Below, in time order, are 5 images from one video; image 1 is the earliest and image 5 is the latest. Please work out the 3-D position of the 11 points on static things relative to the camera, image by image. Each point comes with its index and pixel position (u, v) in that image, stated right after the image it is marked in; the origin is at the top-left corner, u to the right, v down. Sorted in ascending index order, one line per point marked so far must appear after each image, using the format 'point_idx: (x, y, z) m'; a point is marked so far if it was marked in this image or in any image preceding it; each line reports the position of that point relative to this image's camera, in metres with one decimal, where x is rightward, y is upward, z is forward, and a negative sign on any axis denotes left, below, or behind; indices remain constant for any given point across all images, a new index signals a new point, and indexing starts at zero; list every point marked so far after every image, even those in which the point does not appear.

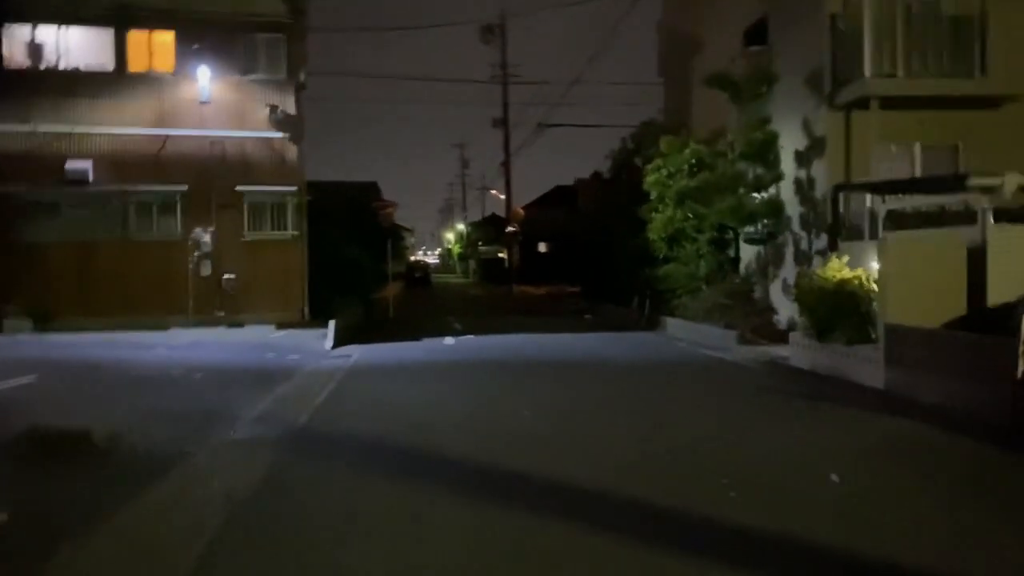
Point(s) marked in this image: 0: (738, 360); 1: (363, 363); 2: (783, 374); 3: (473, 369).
0: (+4.1, -1.3, +19.2) m
1: (-2.8, -1.4, +19.9) m
2: (+4.2, -1.4, +16.8) m
3: (-0.7, -1.4, +18.7) m
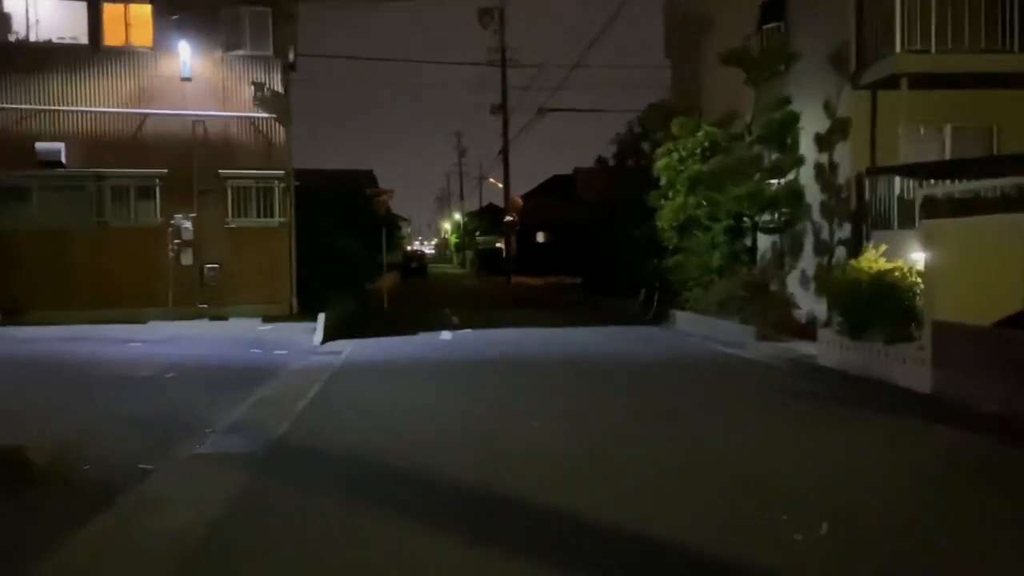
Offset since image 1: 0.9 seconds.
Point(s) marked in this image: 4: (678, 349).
0: (+4.1, -1.1, +17.8) m
1: (-2.7, -1.2, +18.4) m
2: (+4.3, -1.2, +15.3) m
3: (-0.7, -1.3, +17.2) m
4: (+3.0, -1.1, +19.6) m
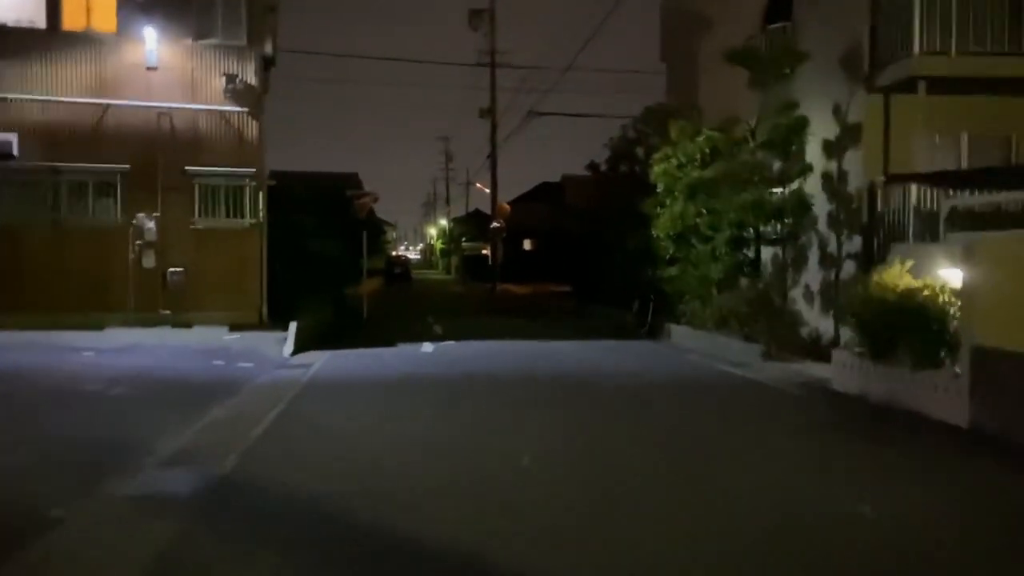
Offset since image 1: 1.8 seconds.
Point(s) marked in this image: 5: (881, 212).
0: (+3.9, -1.4, +16.4) m
1: (-3.0, -1.4, +16.9) m
2: (+4.1, -1.5, +13.9) m
3: (-0.9, -1.4, +15.7) m
4: (+2.8, -1.4, +18.1) m
5: (+6.6, +1.4, +19.3) m
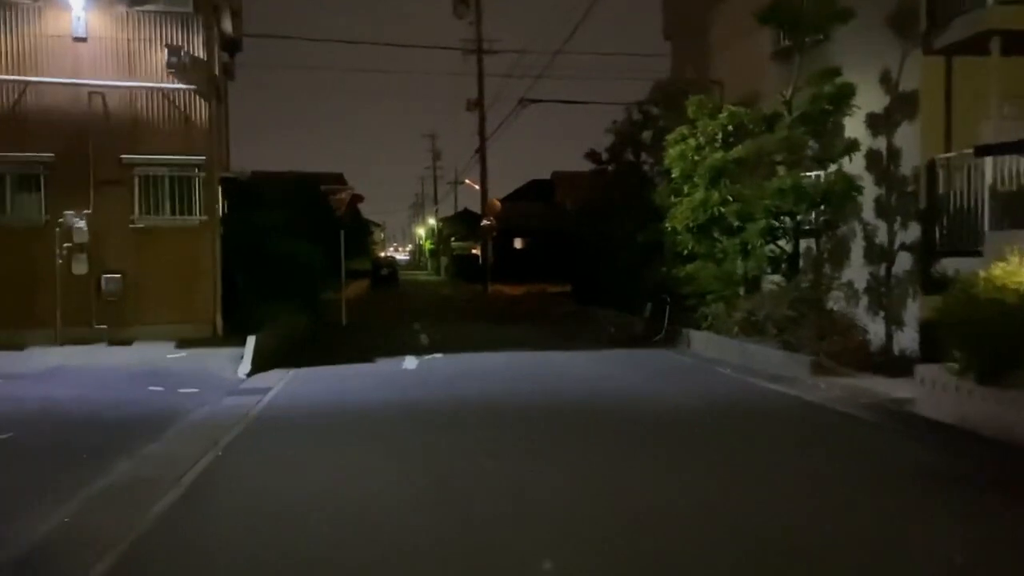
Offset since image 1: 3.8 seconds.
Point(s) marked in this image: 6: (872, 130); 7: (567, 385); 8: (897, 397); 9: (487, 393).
0: (+3.9, -1.4, +13.3) m
1: (-3.0, -1.5, +13.8) m
2: (+4.1, -1.5, +10.9) m
3: (-0.9, -1.5, +12.6) m
4: (+2.8, -1.4, +15.1) m
5: (+6.5, +1.4, +16.3) m
6: (+6.0, +2.6, +18.0) m
7: (+0.8, -1.4, +15.5) m
8: (+4.6, -1.3, +13.1) m
9: (-0.3, -1.4, +14.8) m
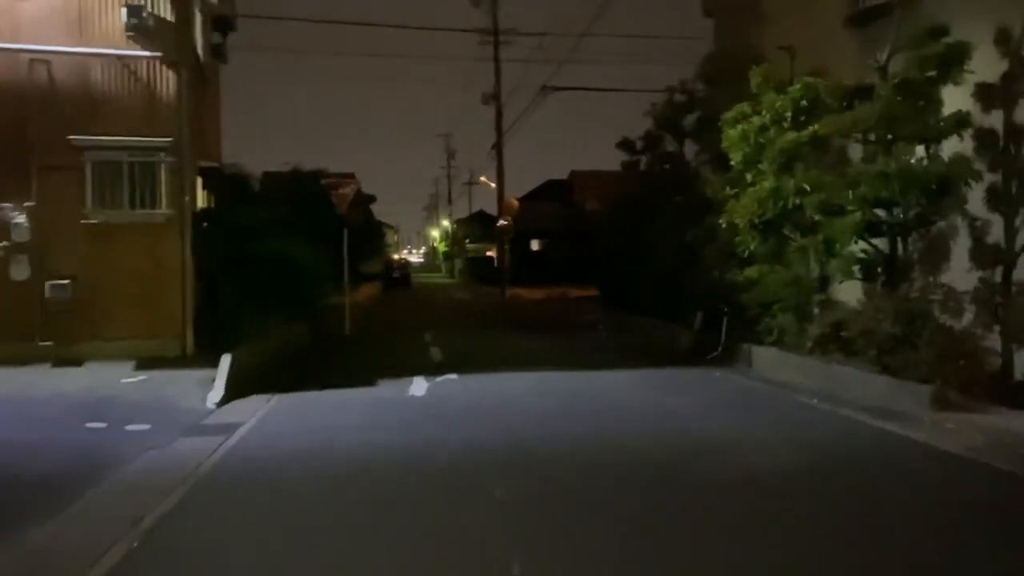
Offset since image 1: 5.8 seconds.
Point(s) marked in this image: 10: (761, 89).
0: (+4.3, -1.5, +10.1) m
1: (-2.6, -1.6, +10.6) m
2: (+4.4, -1.6, +7.6) m
3: (-0.5, -1.6, +9.4) m
4: (+3.1, -1.5, +11.8) m
5: (+6.9, +1.3, +13.0) m
6: (+6.4, +2.5, +14.7) m
7: (+1.2, -1.5, +12.3) m
8: (+5.0, -1.4, +9.8) m
9: (0.0, -1.5, +11.6) m
10: (+3.9, +3.1, +17.0) m
